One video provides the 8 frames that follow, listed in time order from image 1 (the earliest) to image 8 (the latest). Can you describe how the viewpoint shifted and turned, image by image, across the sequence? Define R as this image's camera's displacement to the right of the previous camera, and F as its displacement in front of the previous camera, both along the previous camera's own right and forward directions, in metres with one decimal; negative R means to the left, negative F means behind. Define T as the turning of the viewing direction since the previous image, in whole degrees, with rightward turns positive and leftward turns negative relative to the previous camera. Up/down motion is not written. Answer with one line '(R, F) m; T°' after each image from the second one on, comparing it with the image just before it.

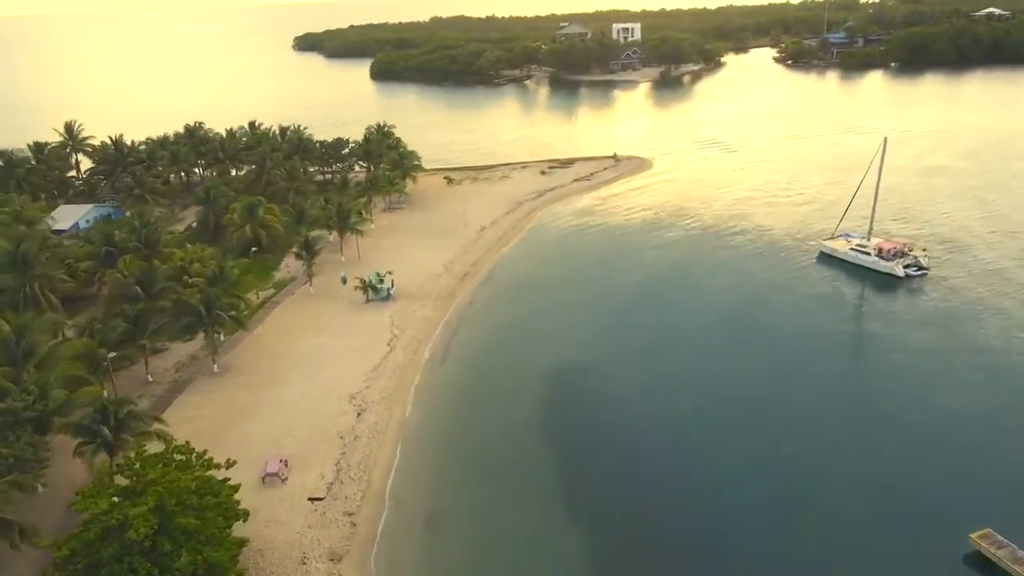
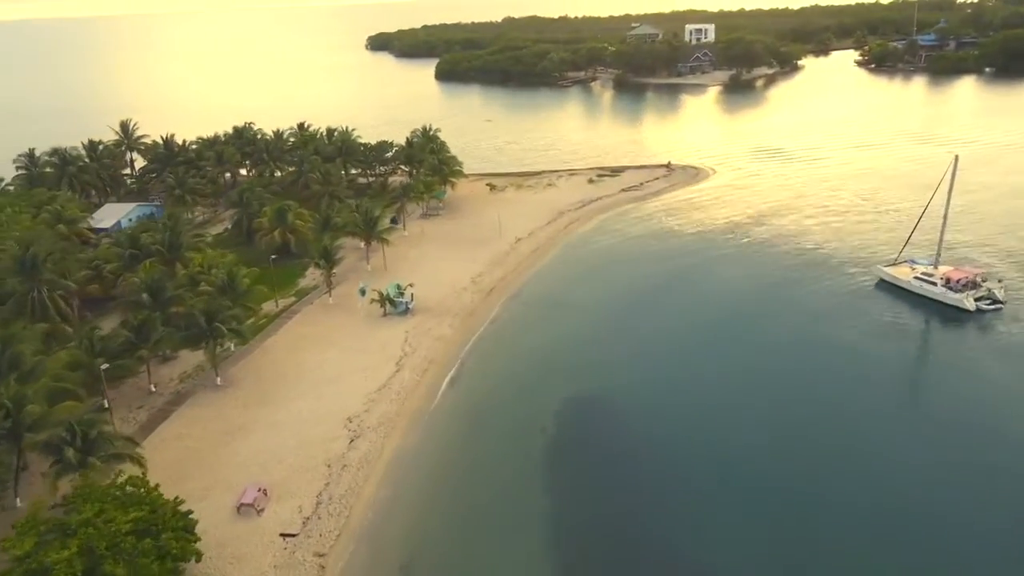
(+2.6, +2.5) m; -5°
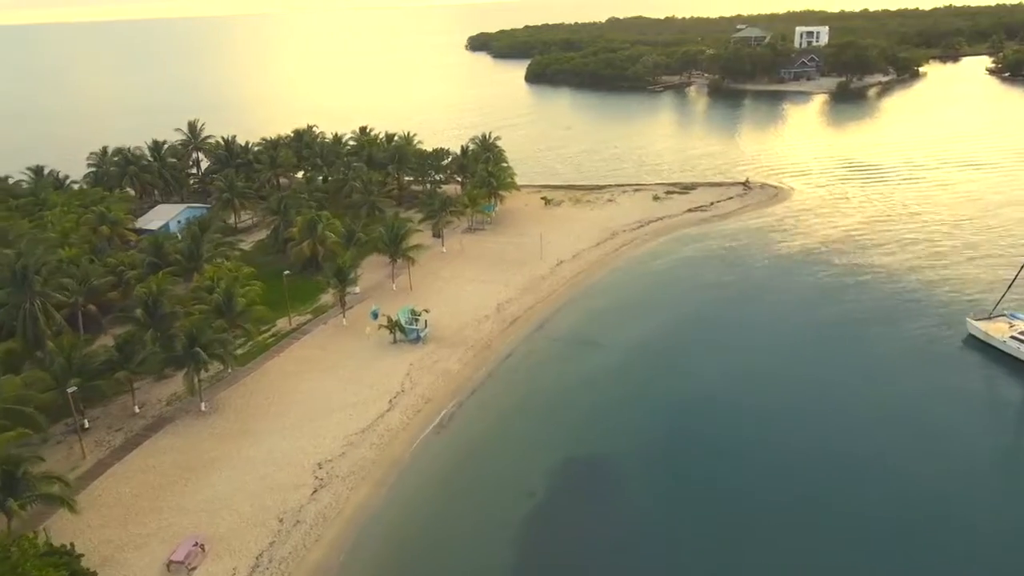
(+4.1, +4.1) m; -8°
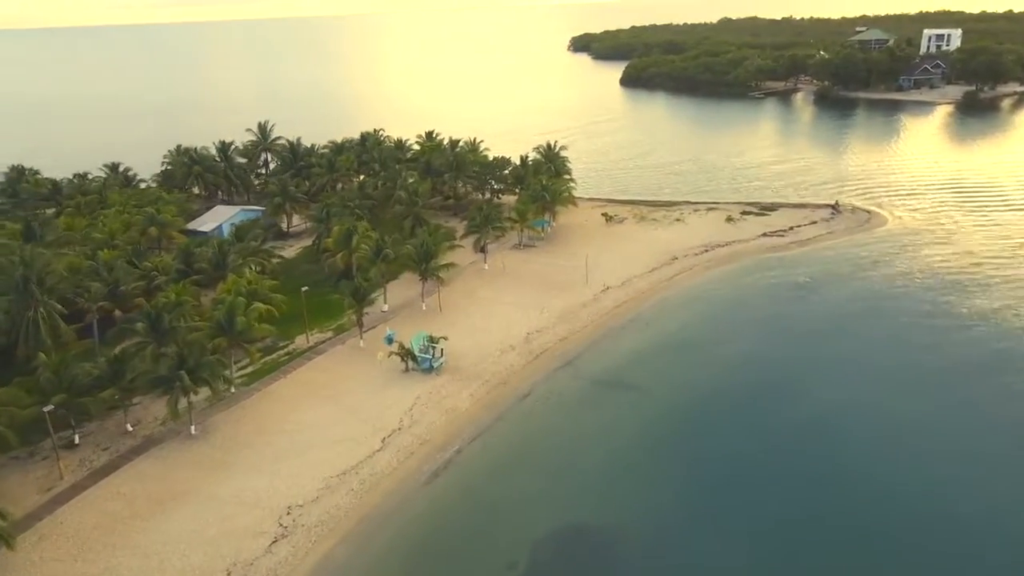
(+3.7, +3.7) m; -8°
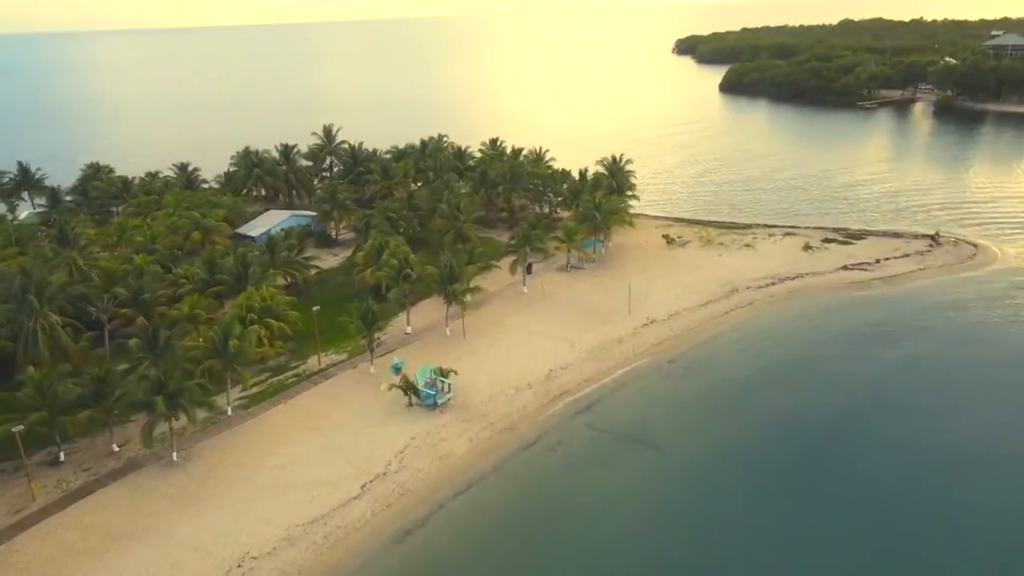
(+3.7, +3.7) m; -8°
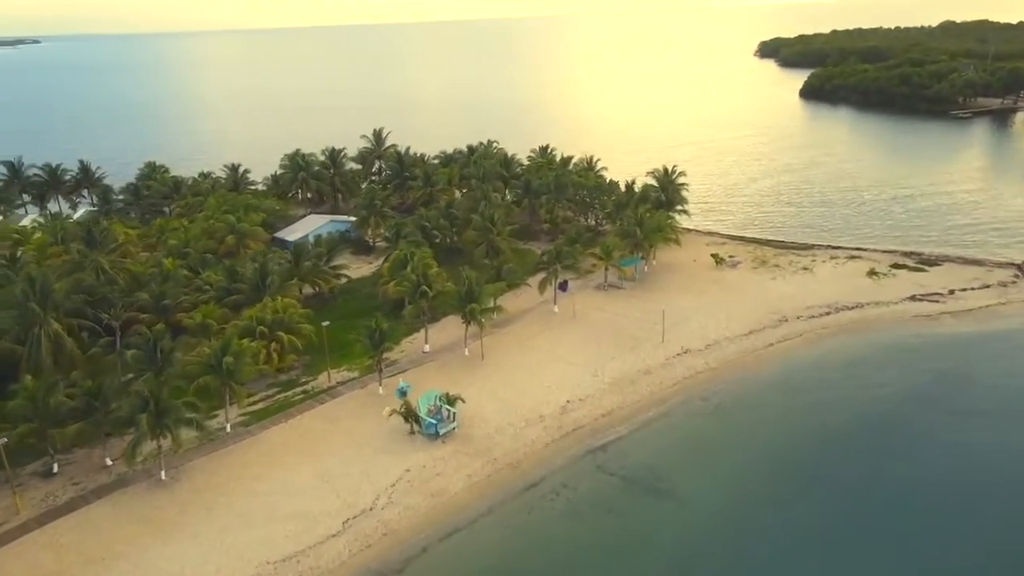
(+2.6, +2.5) m; -6°
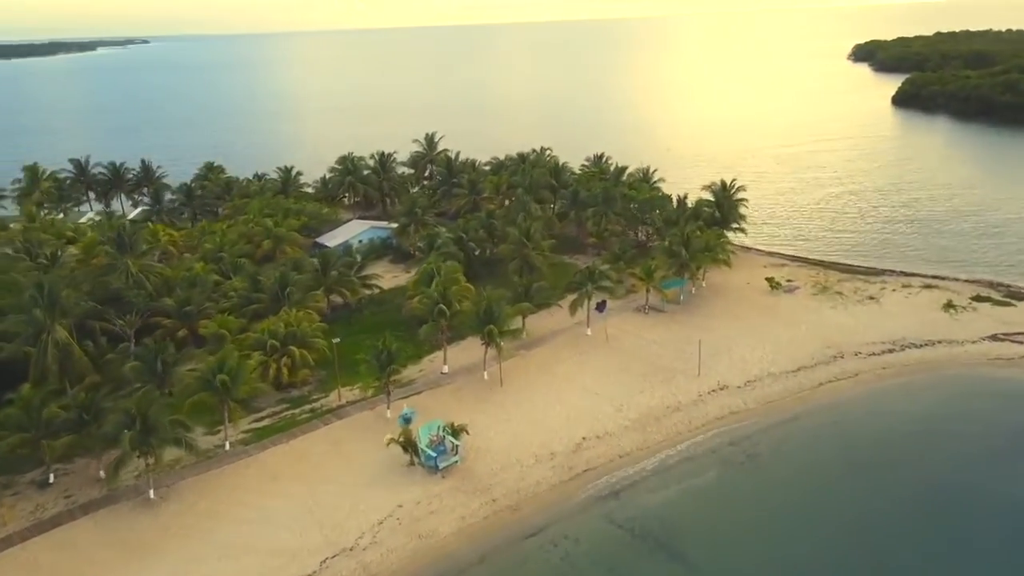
(+2.6, +2.5) m; -6°
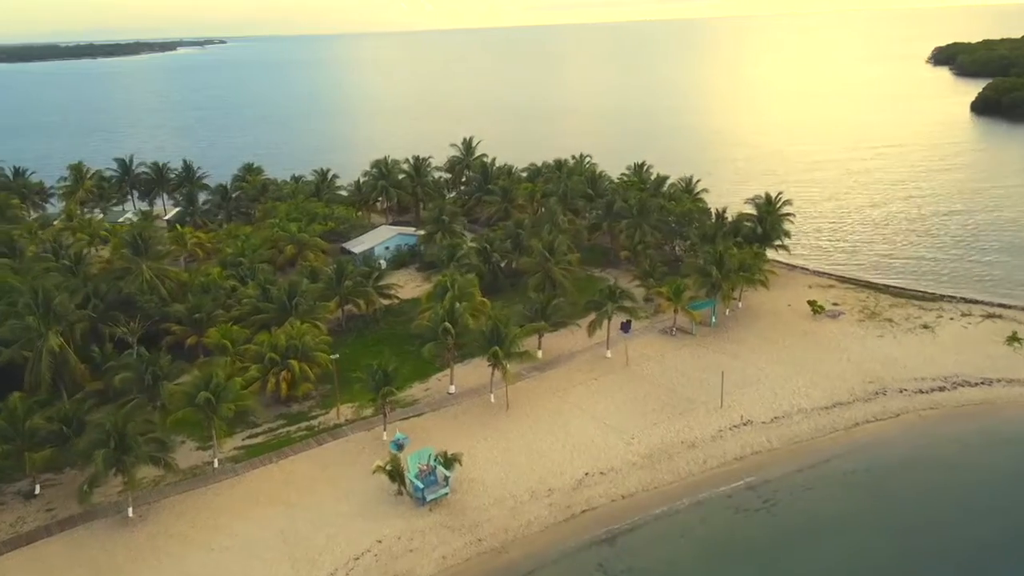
(+2.3, +2.2) m; -5°
